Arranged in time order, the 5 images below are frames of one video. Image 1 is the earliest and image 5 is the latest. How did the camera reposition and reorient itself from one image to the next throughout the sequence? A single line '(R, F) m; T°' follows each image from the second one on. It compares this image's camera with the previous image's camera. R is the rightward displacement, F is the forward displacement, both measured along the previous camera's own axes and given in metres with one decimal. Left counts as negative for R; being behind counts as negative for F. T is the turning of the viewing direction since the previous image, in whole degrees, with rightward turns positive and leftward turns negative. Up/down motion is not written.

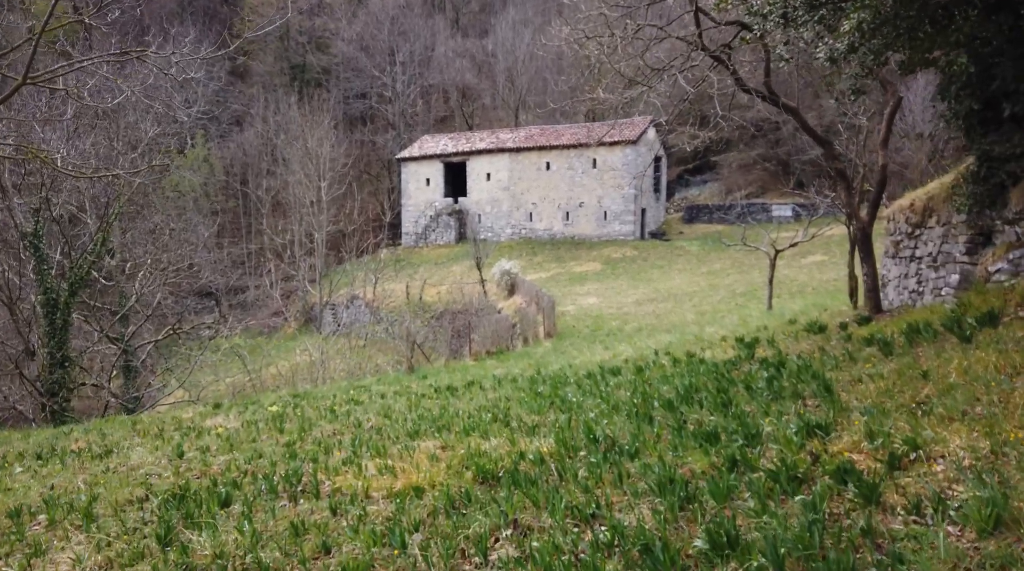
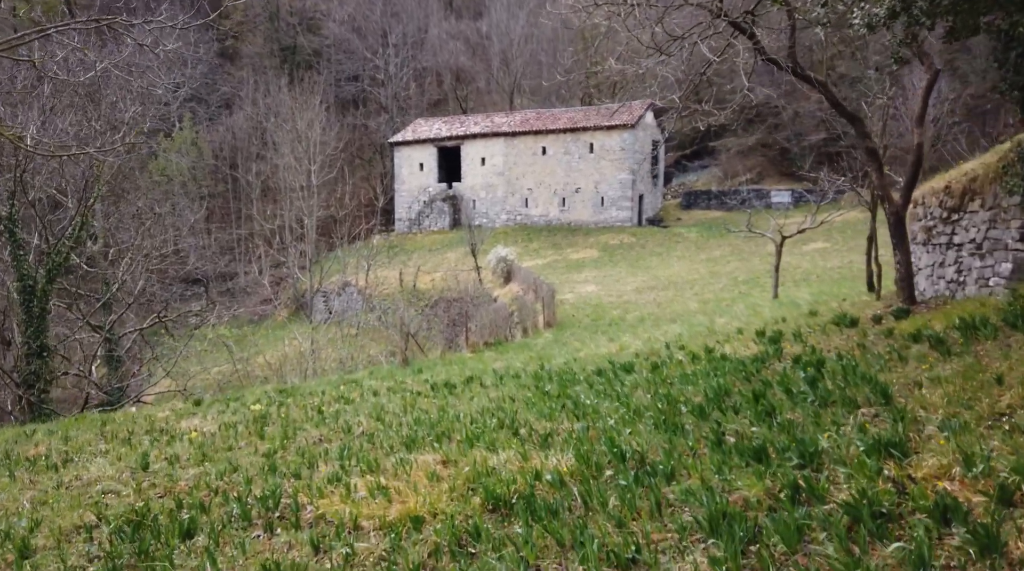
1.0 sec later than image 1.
(-0.1, +0.8) m; 0°
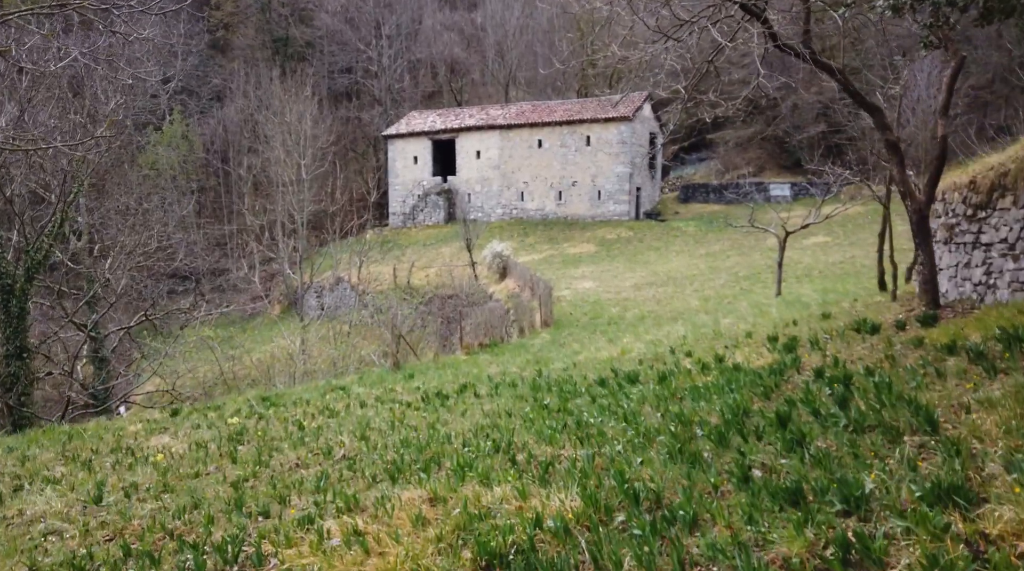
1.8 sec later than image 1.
(0.0, +0.6) m; 0°
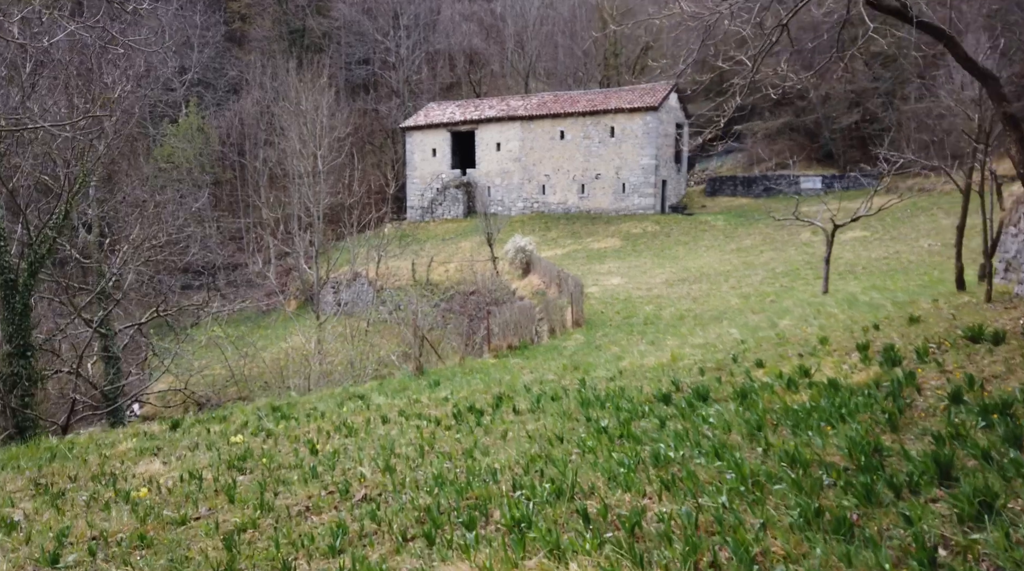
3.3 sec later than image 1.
(-0.2, +1.2) m; -1°
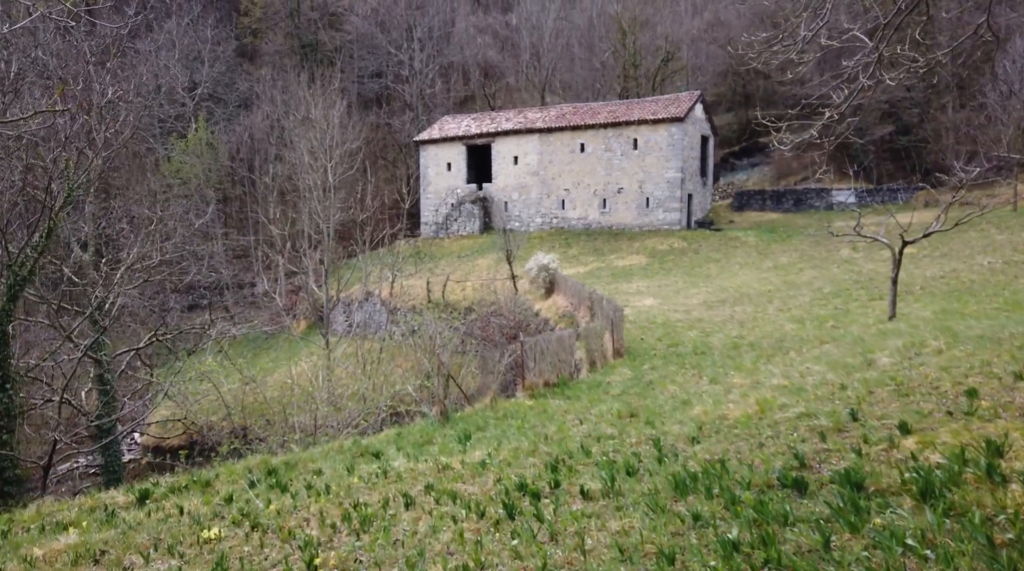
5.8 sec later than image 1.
(-0.3, +1.9) m; -1°
